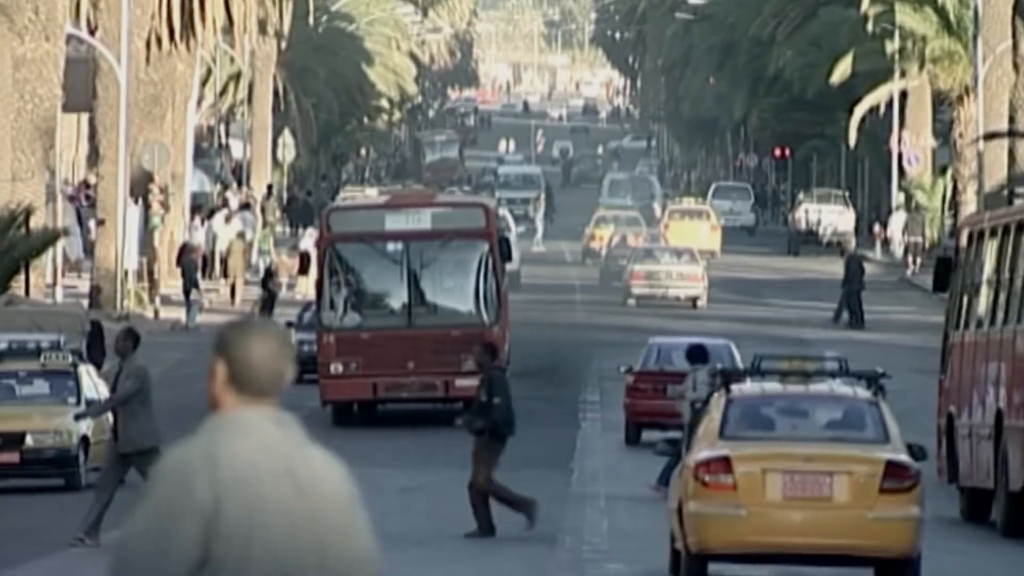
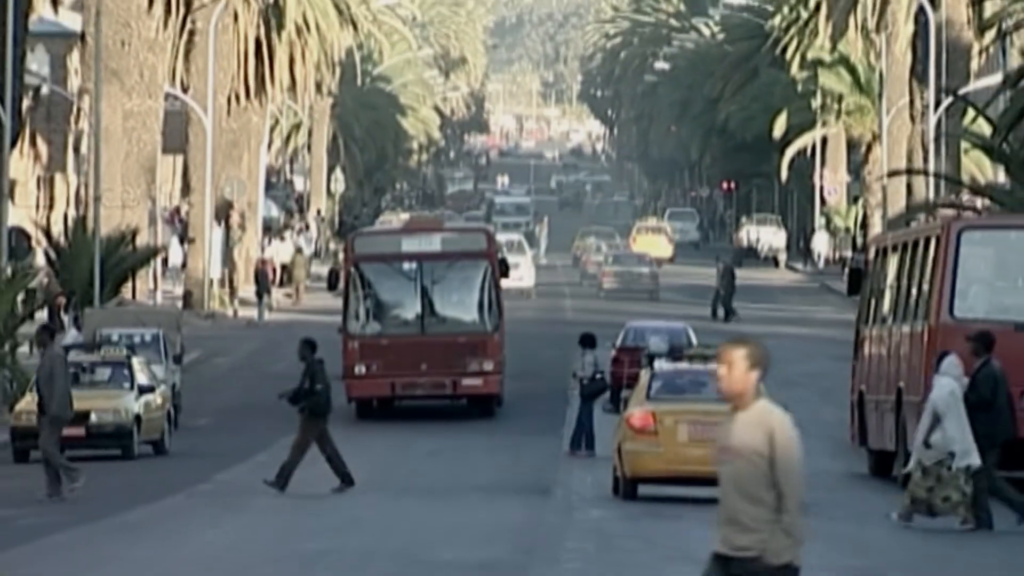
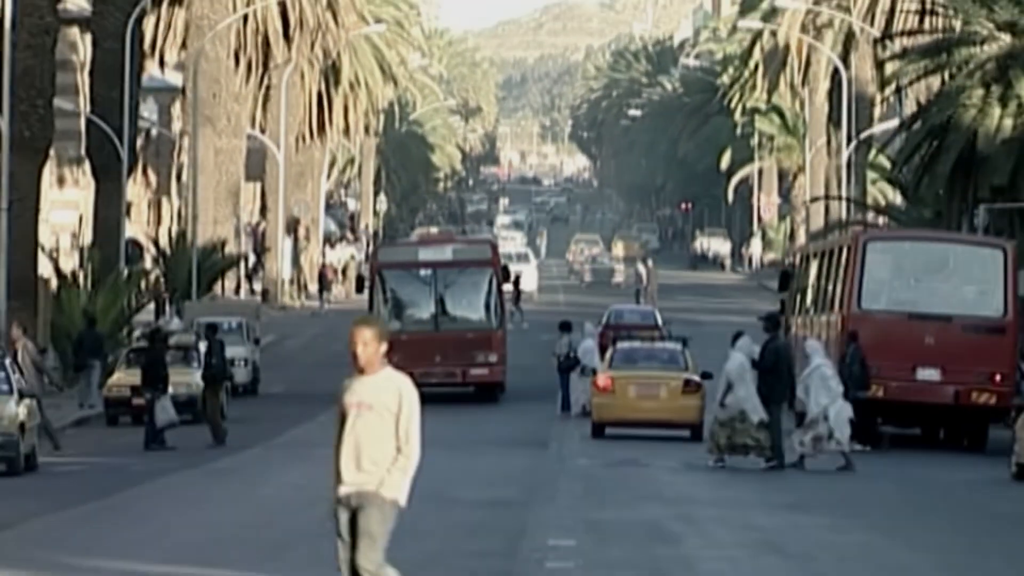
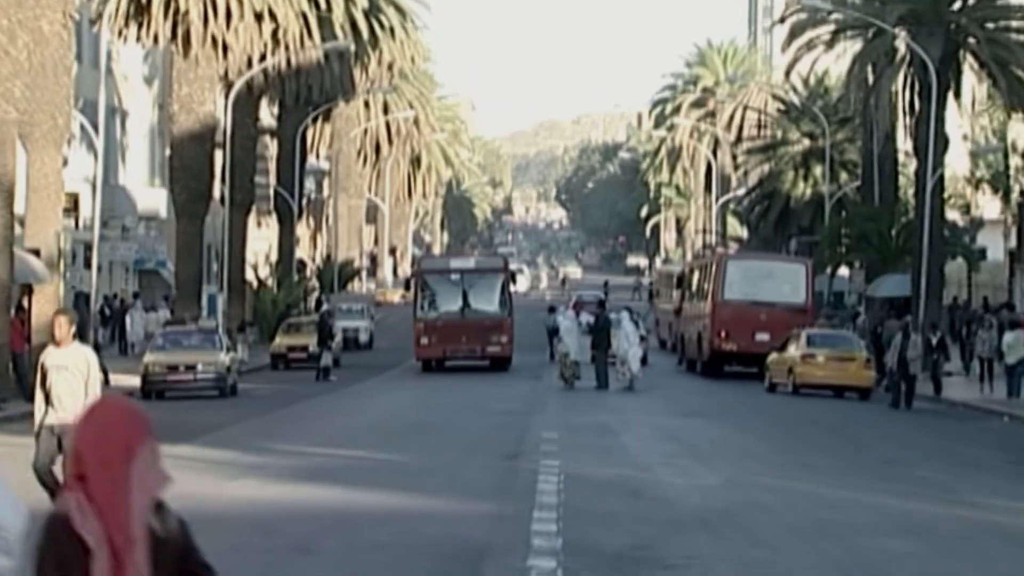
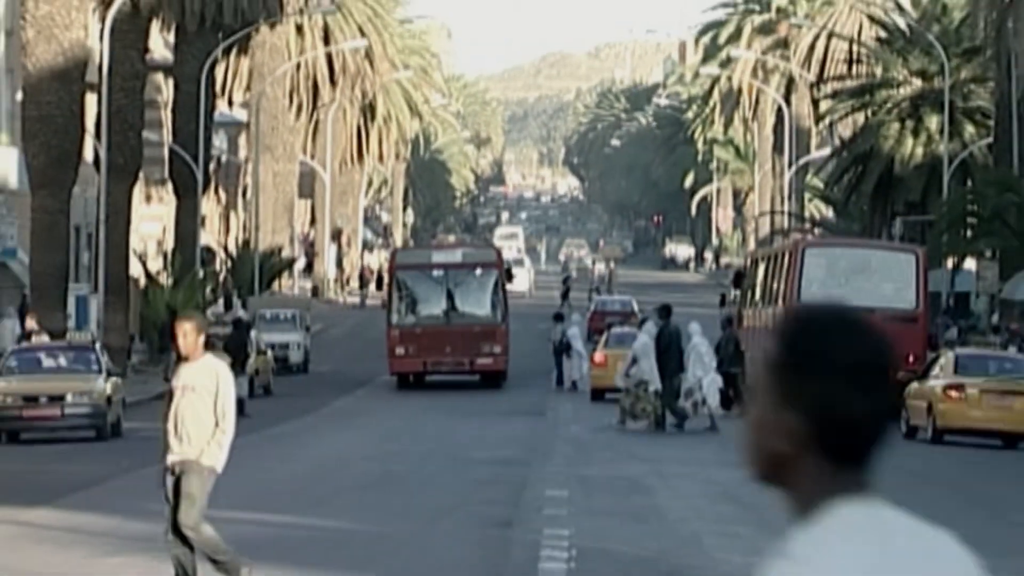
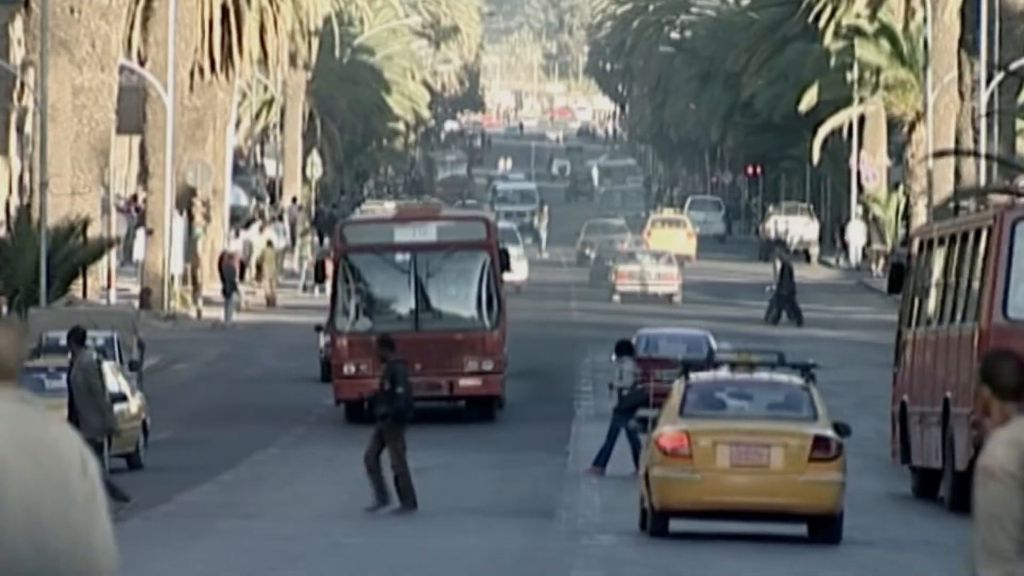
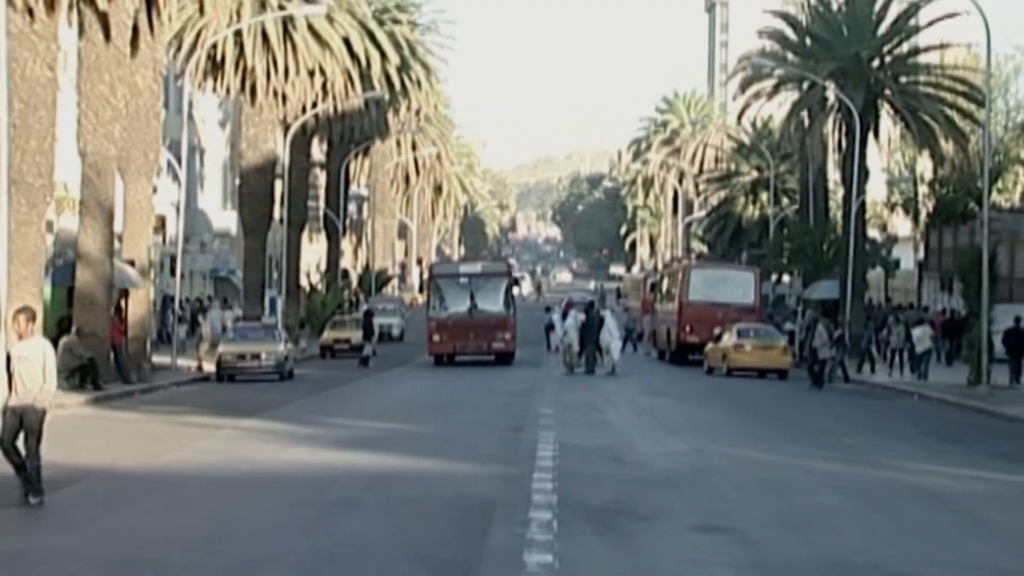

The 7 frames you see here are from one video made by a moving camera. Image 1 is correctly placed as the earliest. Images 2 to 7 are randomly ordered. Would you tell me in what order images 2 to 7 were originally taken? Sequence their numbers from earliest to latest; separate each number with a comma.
6, 2, 3, 5, 4, 7
